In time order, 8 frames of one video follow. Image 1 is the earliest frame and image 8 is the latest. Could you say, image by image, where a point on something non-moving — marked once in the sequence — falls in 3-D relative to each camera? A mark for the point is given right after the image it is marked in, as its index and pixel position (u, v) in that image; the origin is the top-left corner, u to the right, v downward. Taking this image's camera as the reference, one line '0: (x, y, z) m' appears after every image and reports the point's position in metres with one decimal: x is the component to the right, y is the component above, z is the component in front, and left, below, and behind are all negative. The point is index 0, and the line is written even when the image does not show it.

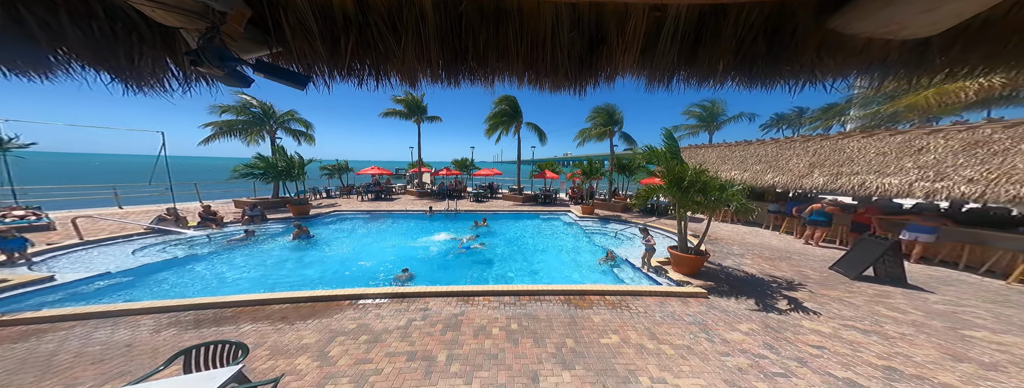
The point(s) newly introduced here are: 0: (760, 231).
0: (+12.3, -1.9, +12.3) m
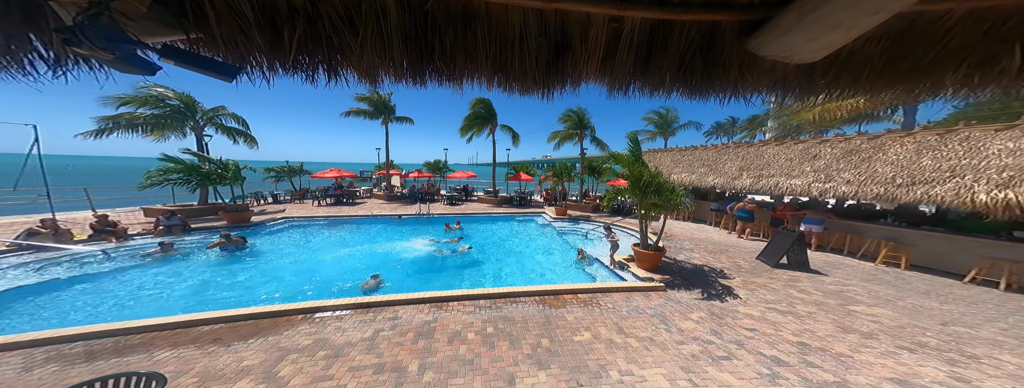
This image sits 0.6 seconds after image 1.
0: (+11.3, -1.9, +13.9) m
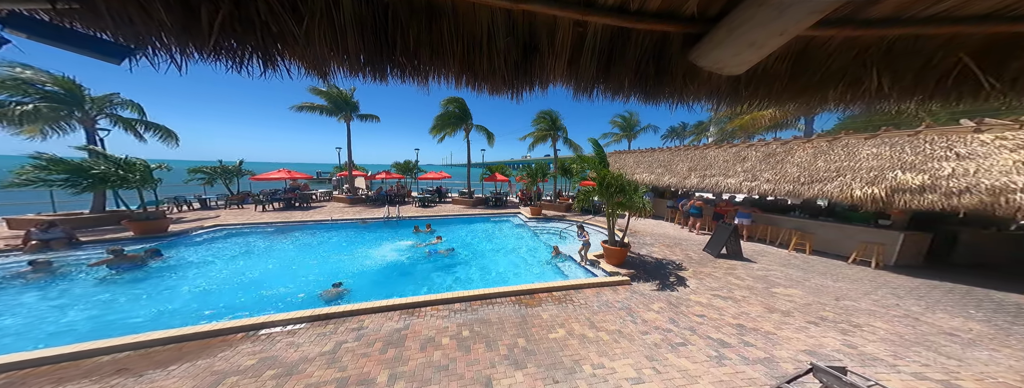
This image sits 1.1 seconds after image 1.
0: (+10.1, -1.9, +14.9) m
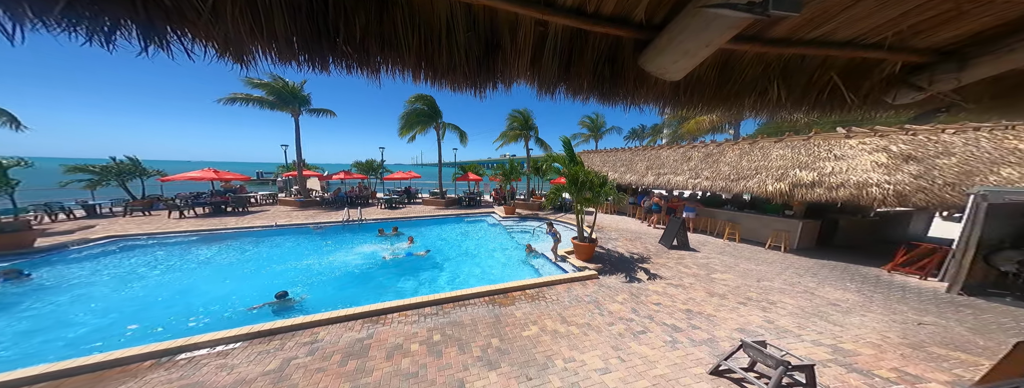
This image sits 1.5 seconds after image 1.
0: (+8.5, -1.9, +15.6) m
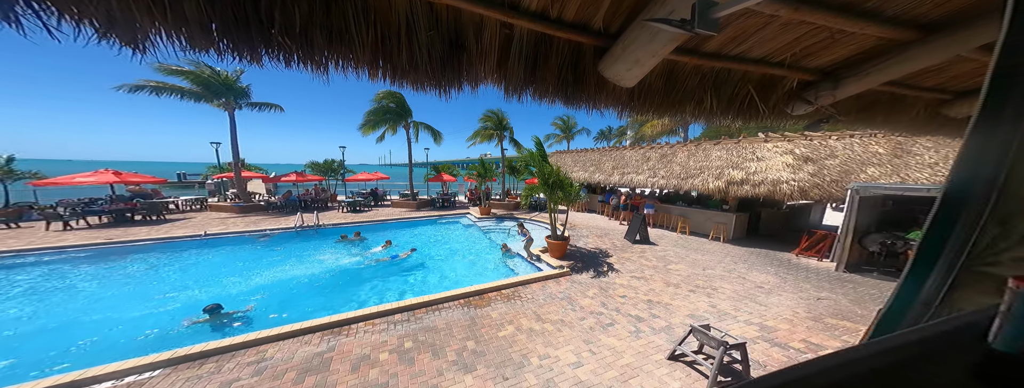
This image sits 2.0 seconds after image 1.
0: (+6.7, -1.8, +16.4) m
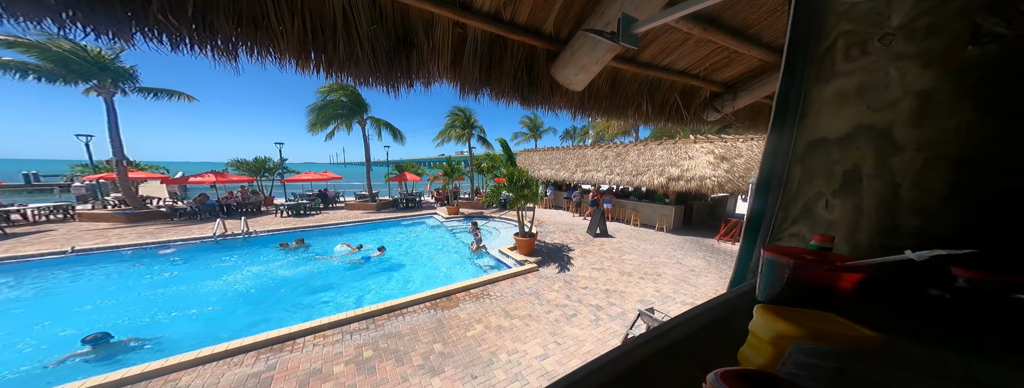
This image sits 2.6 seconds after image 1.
0: (+4.3, -1.5, +17.2) m
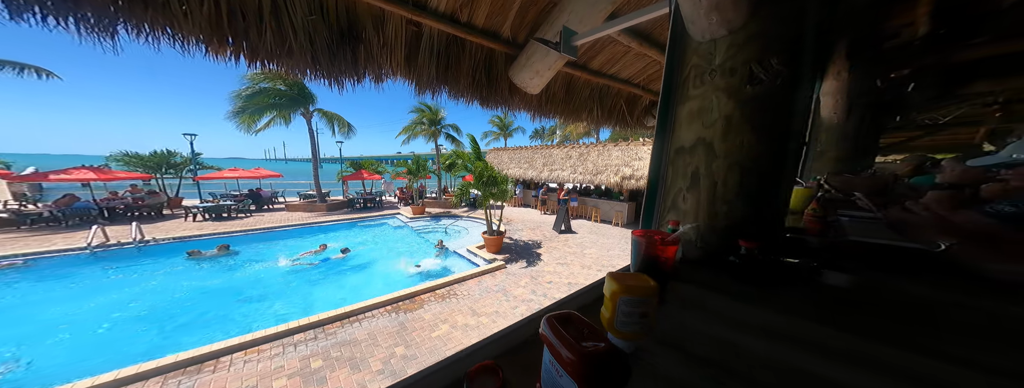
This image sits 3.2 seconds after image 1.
0: (+1.9, -1.4, +17.7) m
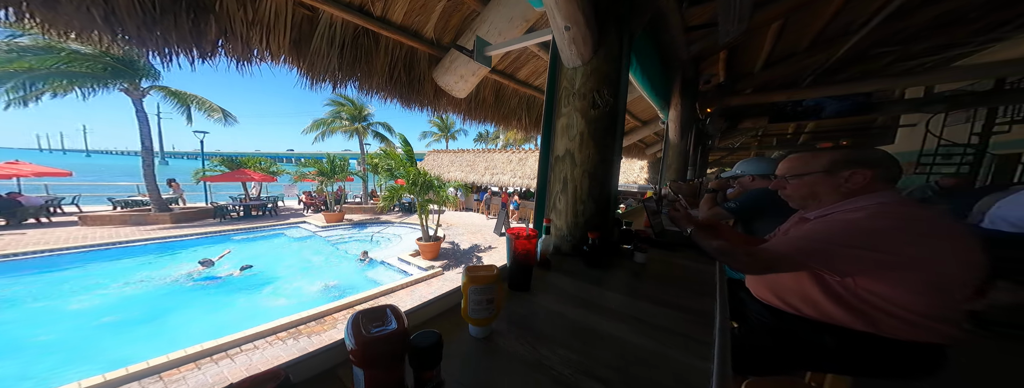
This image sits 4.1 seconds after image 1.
0: (-2.6, -1.7, +17.6) m
